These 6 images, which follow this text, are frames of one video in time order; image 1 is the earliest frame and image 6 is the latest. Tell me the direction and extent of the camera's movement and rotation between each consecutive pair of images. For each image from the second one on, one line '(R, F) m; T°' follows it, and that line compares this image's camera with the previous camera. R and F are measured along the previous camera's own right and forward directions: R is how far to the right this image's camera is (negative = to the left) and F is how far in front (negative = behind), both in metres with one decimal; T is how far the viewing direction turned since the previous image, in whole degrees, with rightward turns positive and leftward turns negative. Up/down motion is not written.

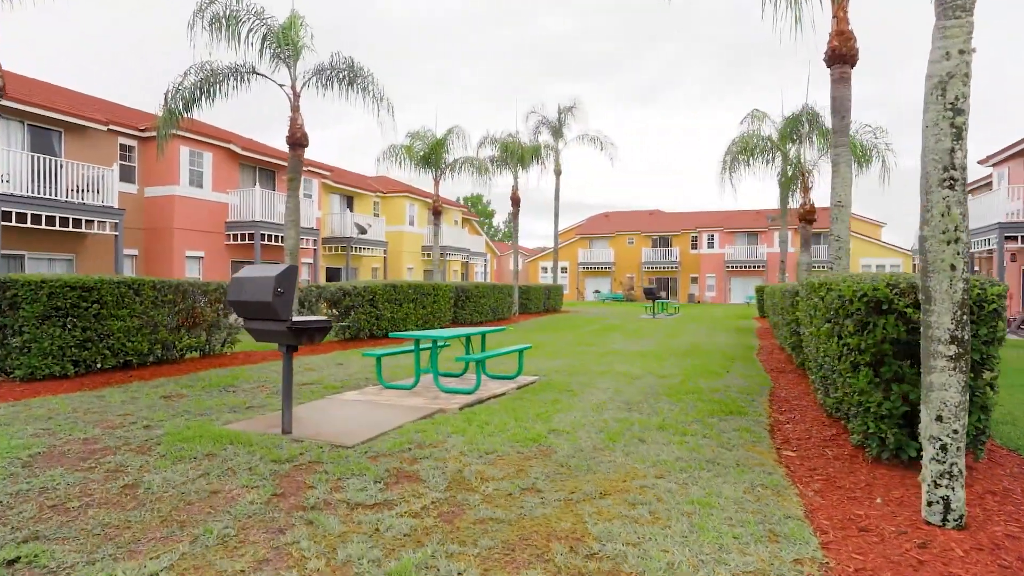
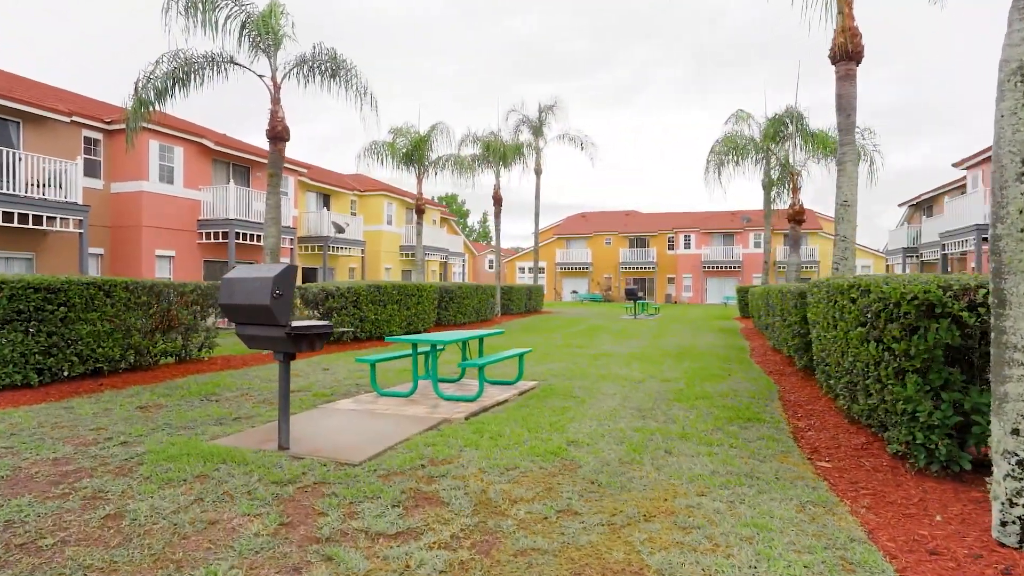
(-0.4, +0.4) m; +3°
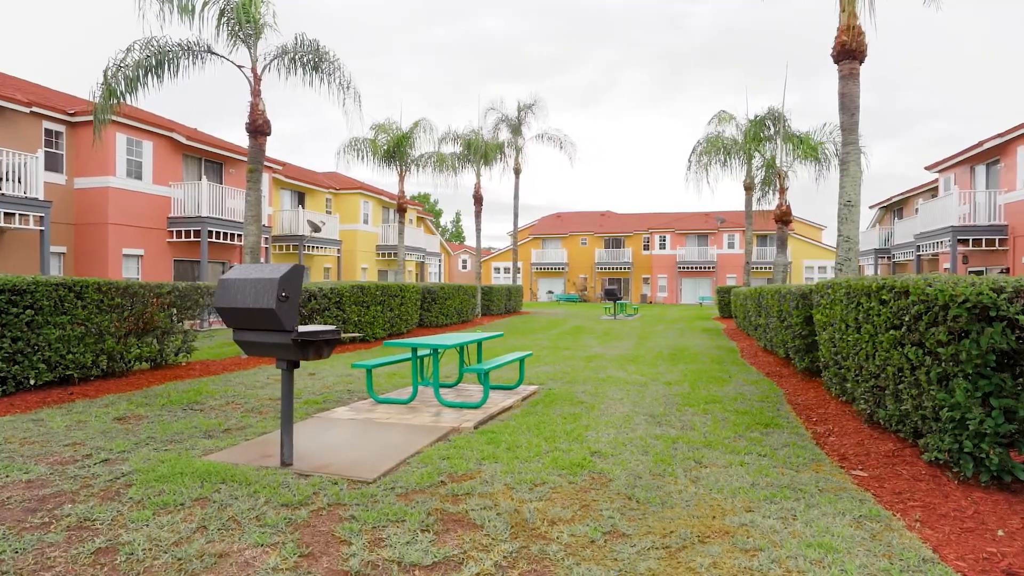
(-0.4, +0.3) m; +3°
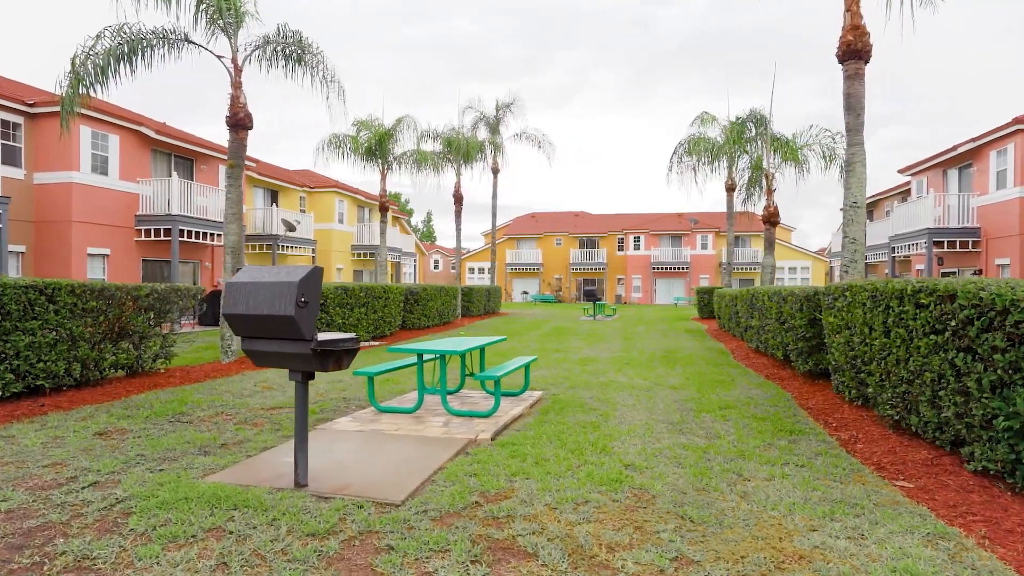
(-0.4, +0.3) m; +3°
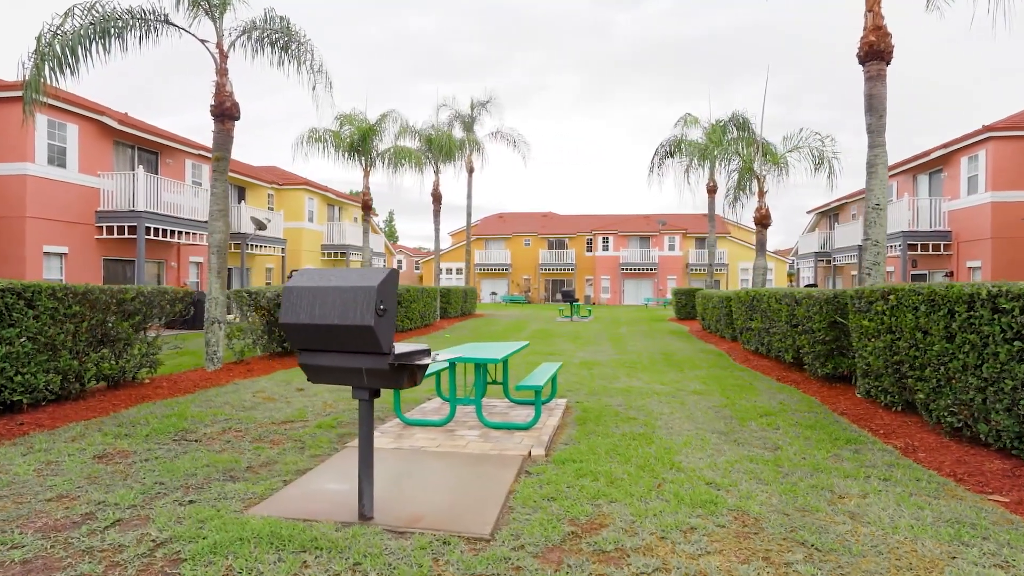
(-0.8, +0.4) m; +4°
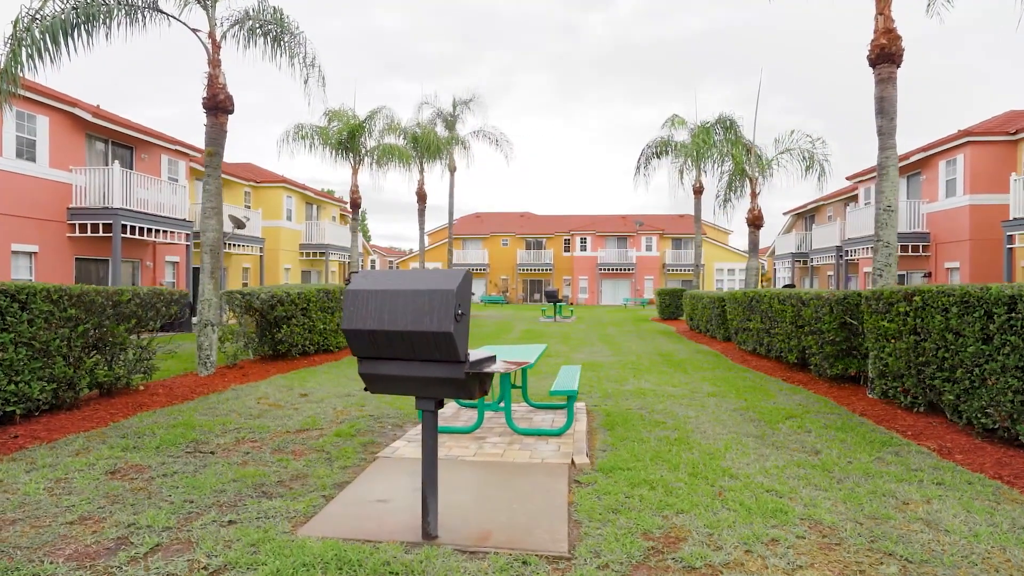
(-0.6, +0.2) m; +3°
